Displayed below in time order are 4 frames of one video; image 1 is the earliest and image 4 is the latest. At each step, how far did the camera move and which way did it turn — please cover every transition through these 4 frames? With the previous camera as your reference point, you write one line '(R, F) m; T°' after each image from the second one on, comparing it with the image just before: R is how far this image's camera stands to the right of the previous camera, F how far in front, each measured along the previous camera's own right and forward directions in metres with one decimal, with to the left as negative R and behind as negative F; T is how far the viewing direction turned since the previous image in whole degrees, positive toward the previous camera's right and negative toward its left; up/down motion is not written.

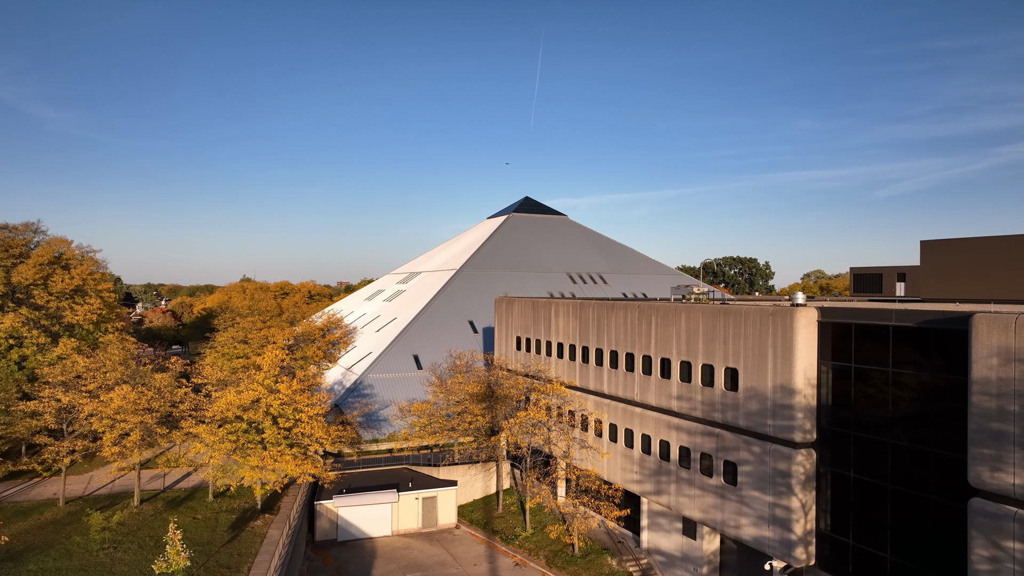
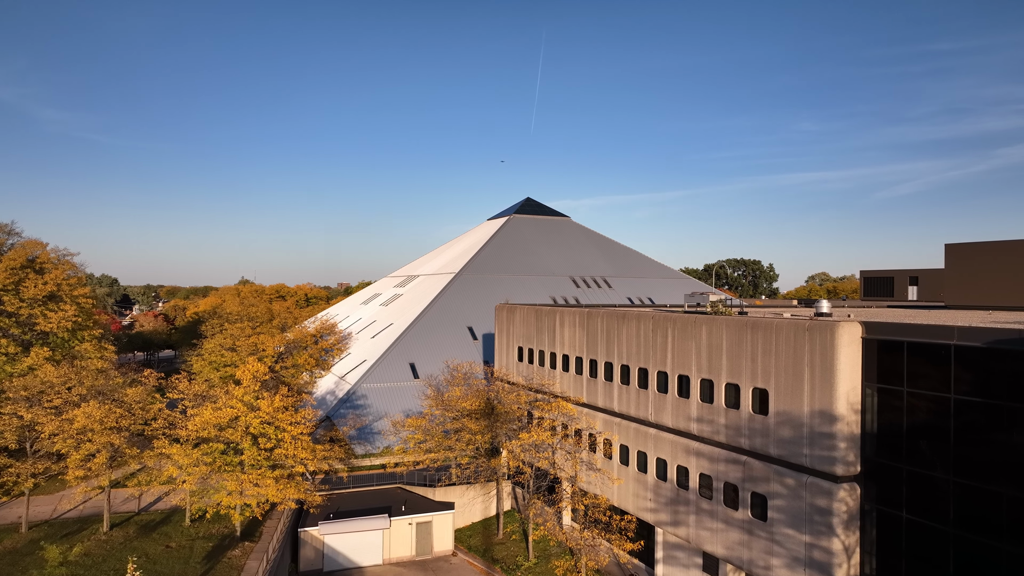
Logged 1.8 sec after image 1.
(-0.1, +2.3) m; 0°
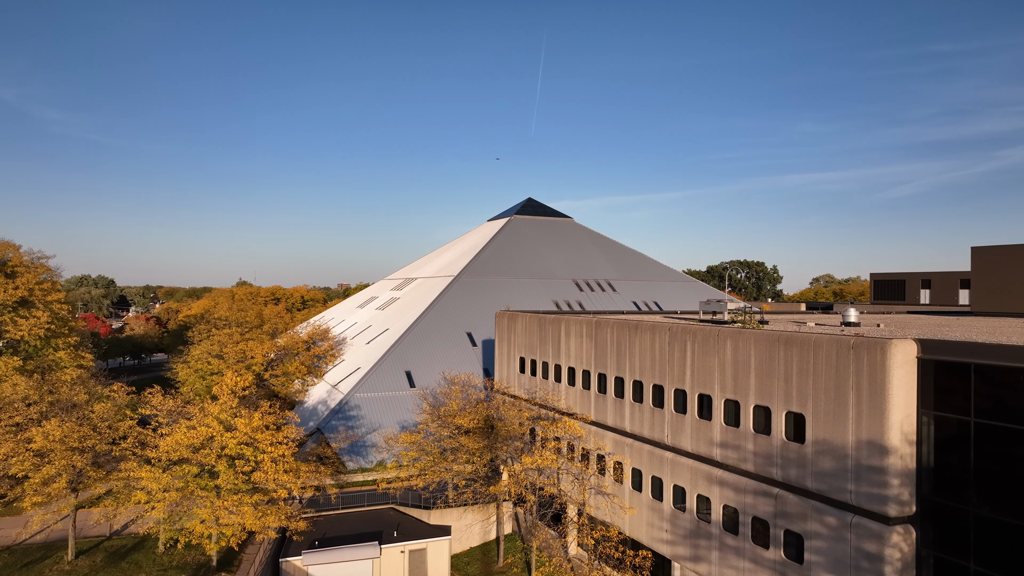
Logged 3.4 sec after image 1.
(0.0, +2.2) m; 0°
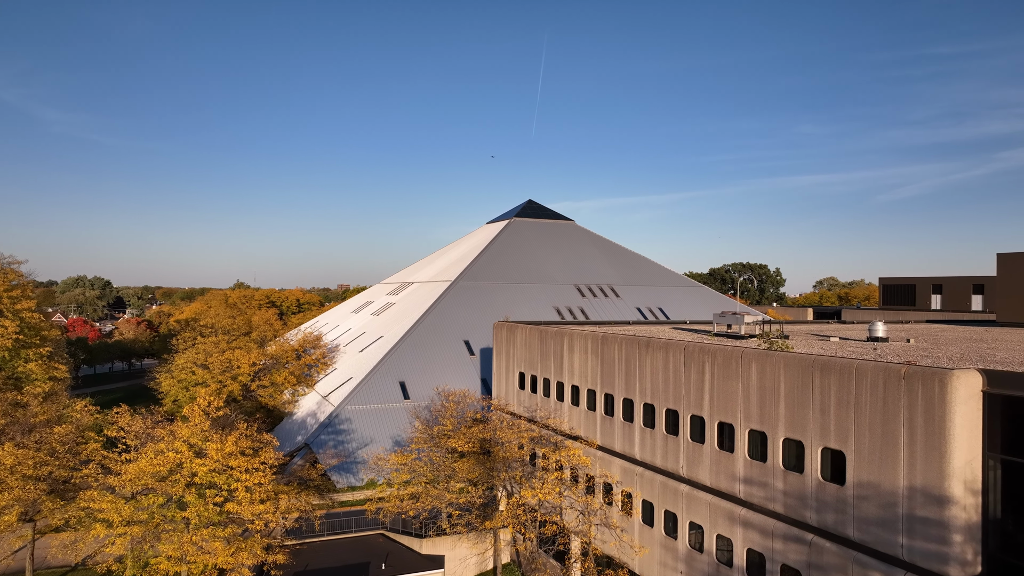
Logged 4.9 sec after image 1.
(+0.1, +2.1) m; 0°
